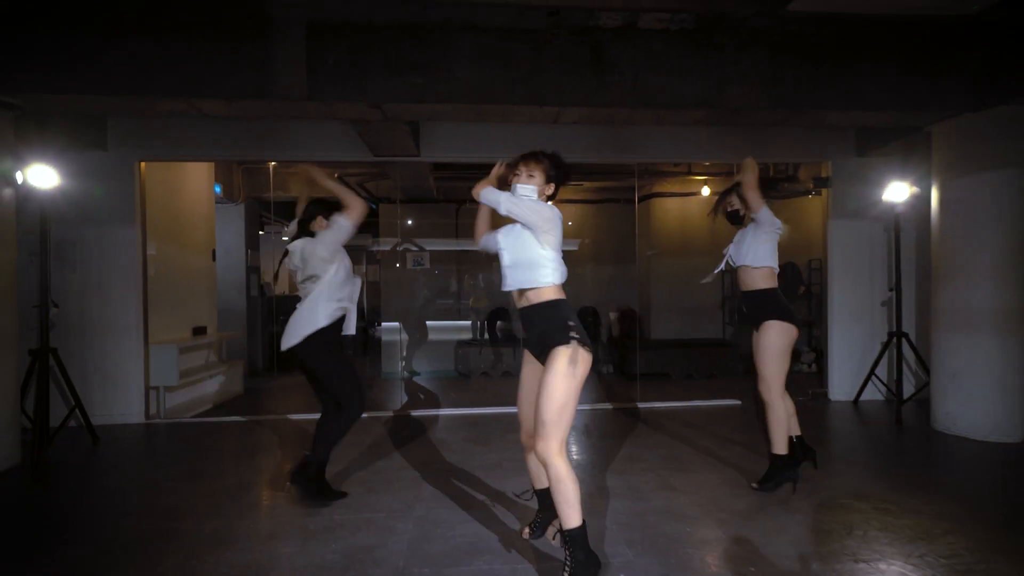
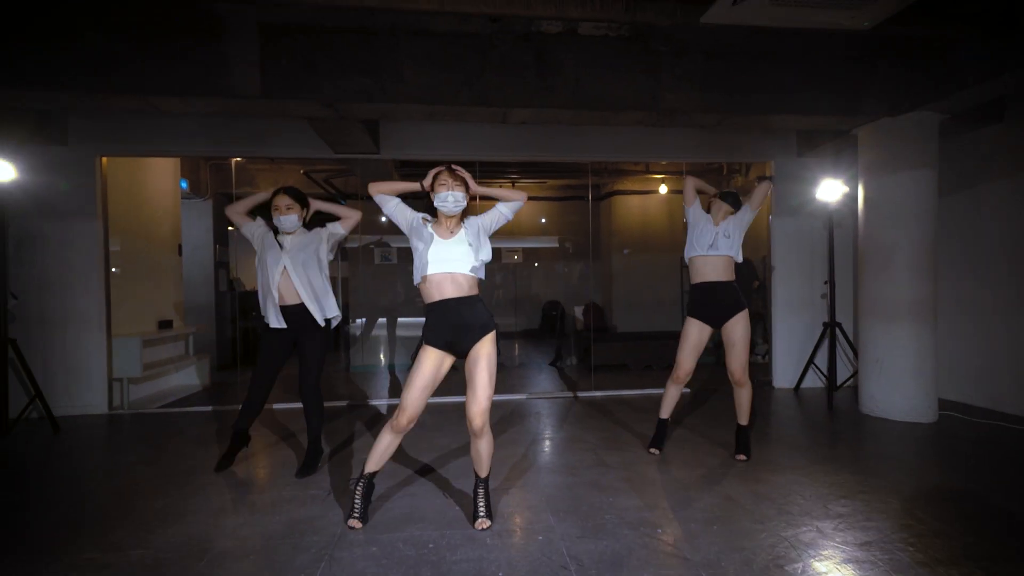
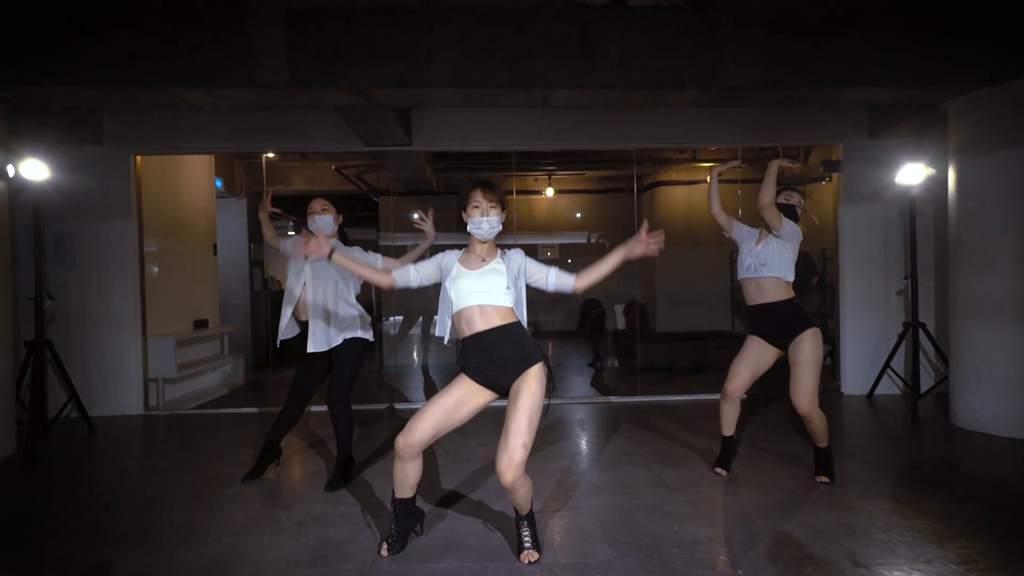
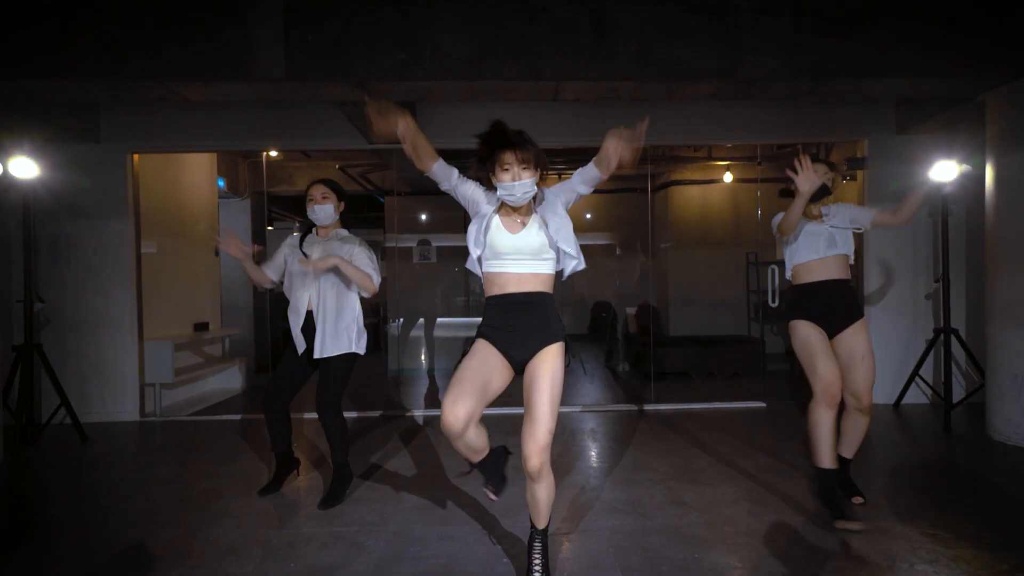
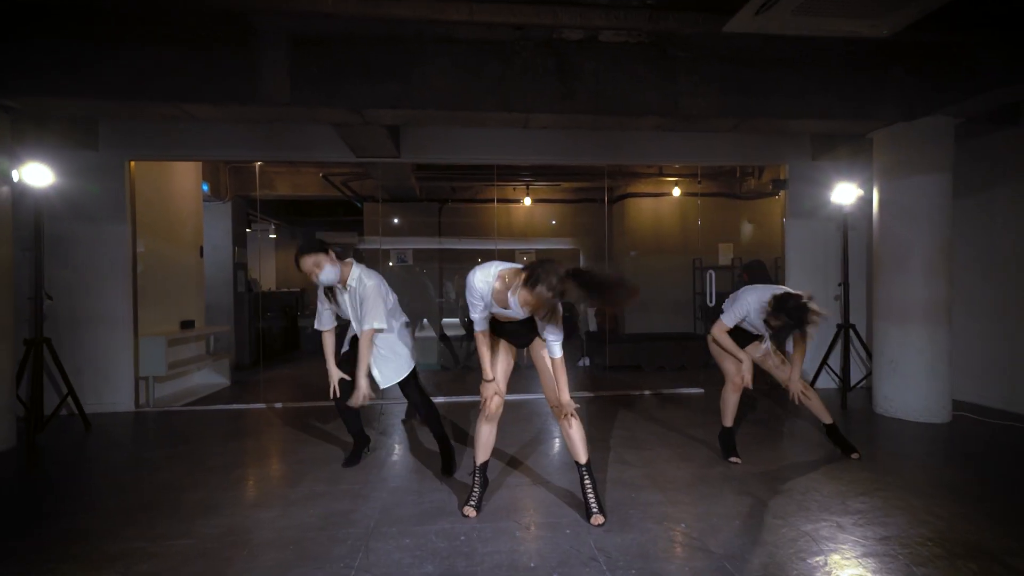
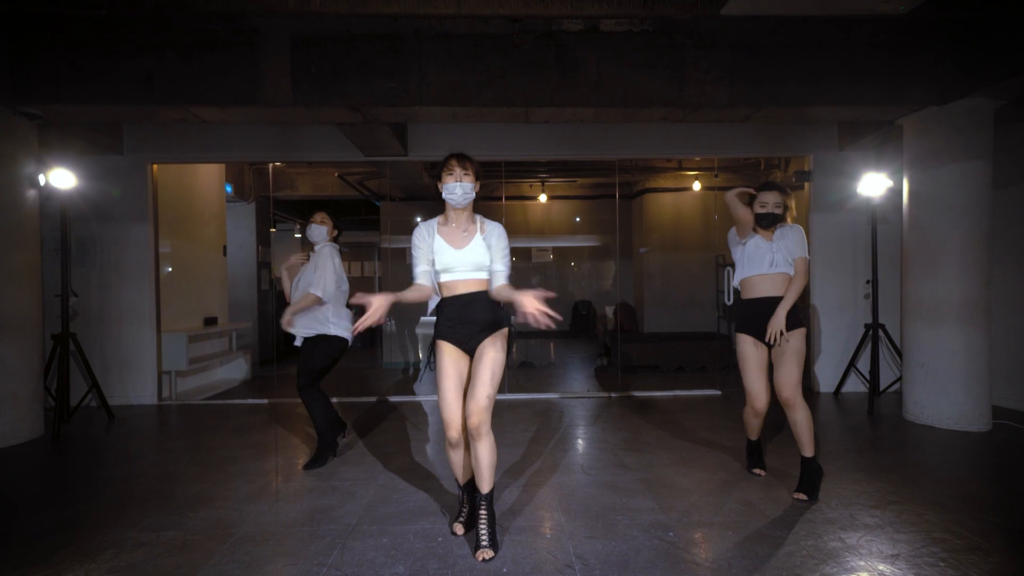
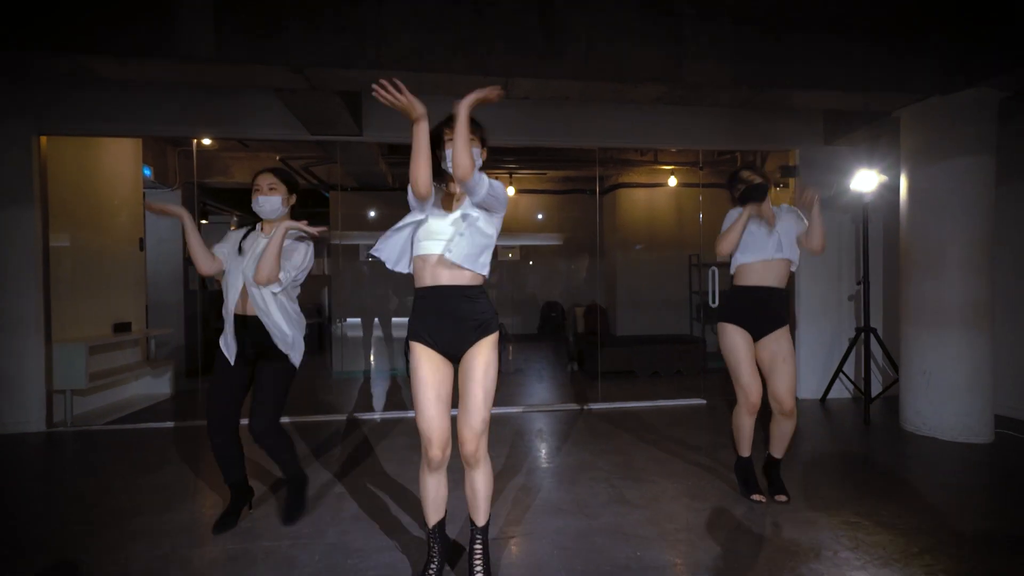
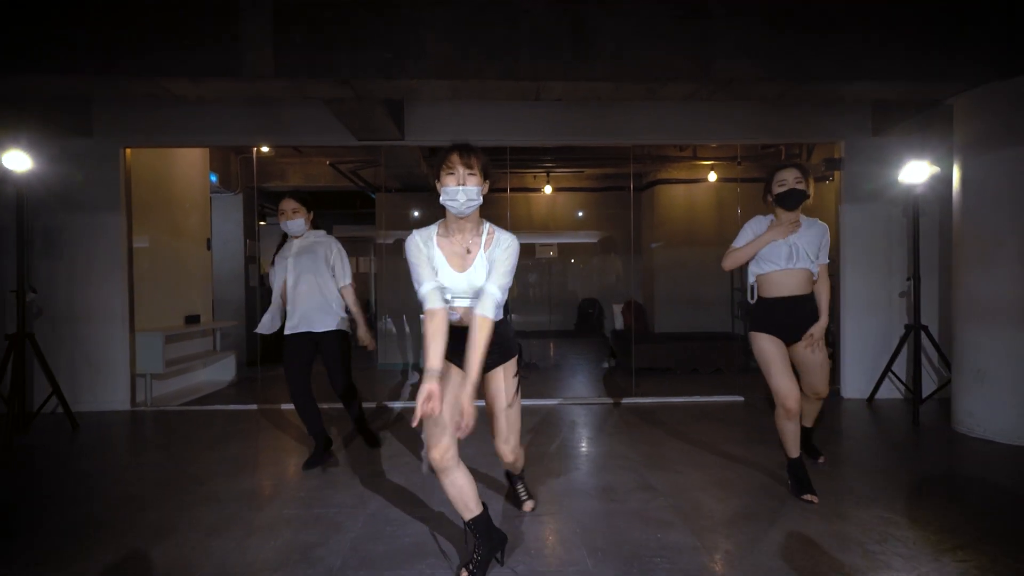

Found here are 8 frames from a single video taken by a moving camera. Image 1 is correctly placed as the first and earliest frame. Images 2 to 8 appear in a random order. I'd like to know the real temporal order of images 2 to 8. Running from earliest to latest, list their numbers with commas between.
5, 7, 2, 3, 4, 6, 8
